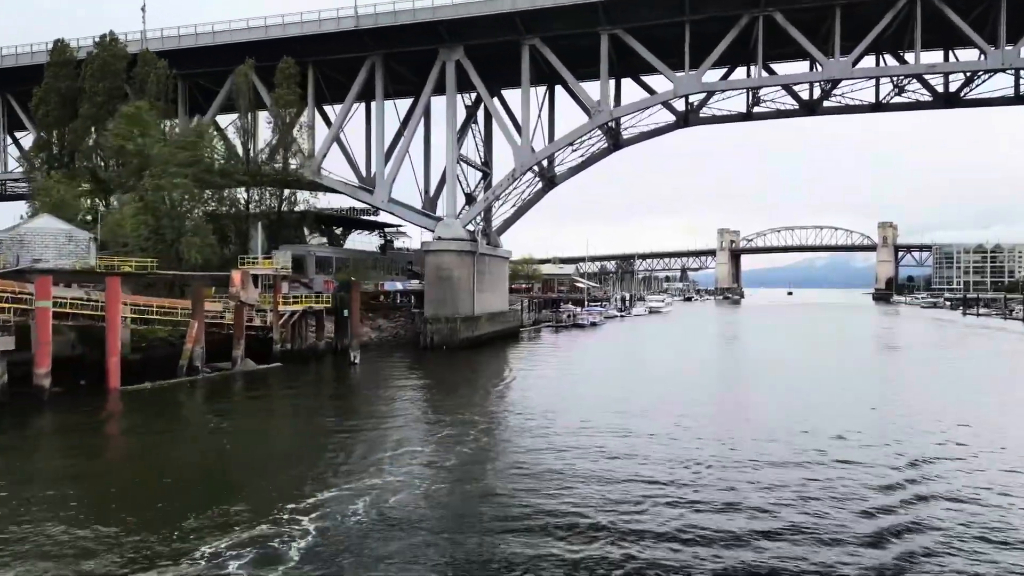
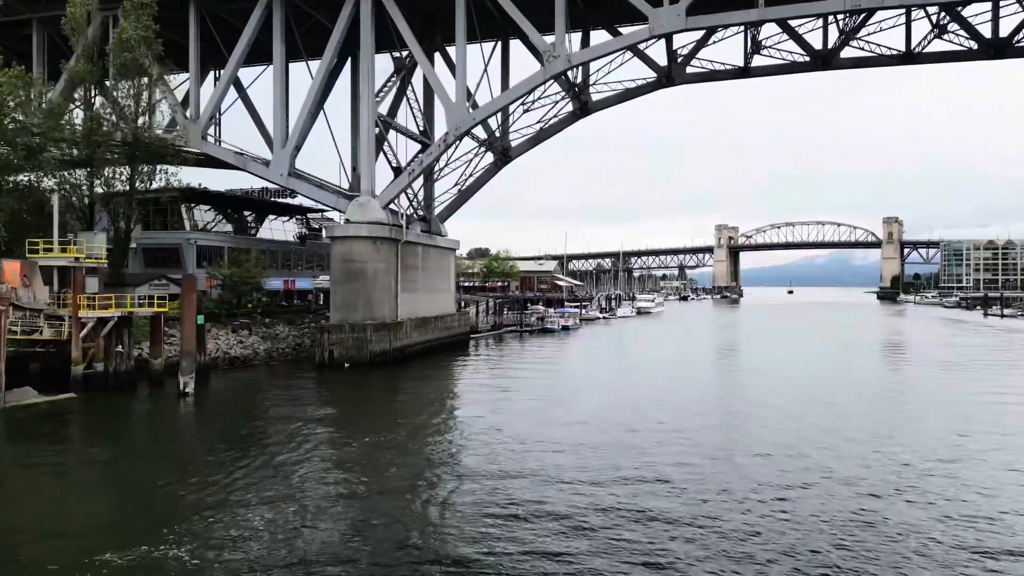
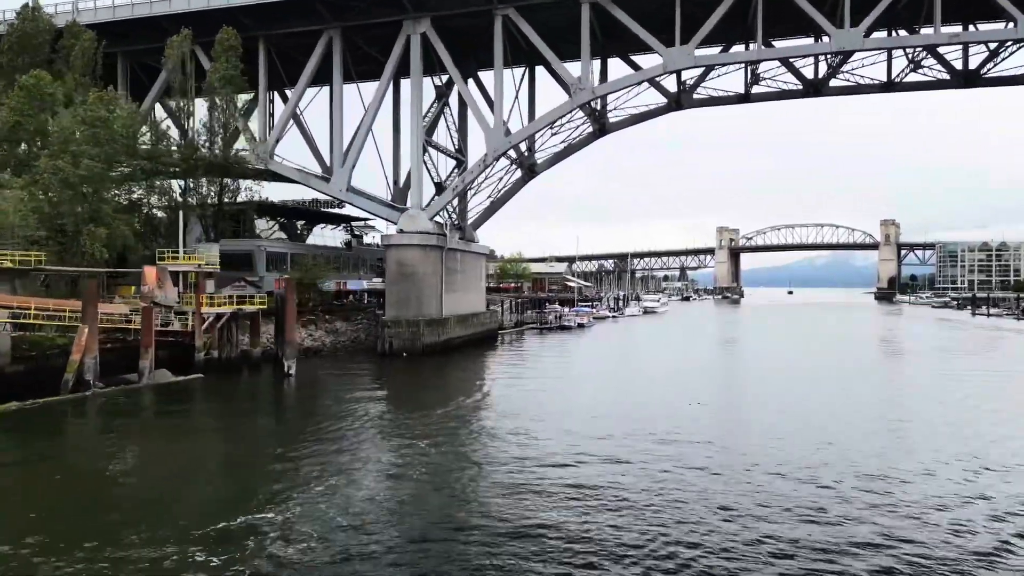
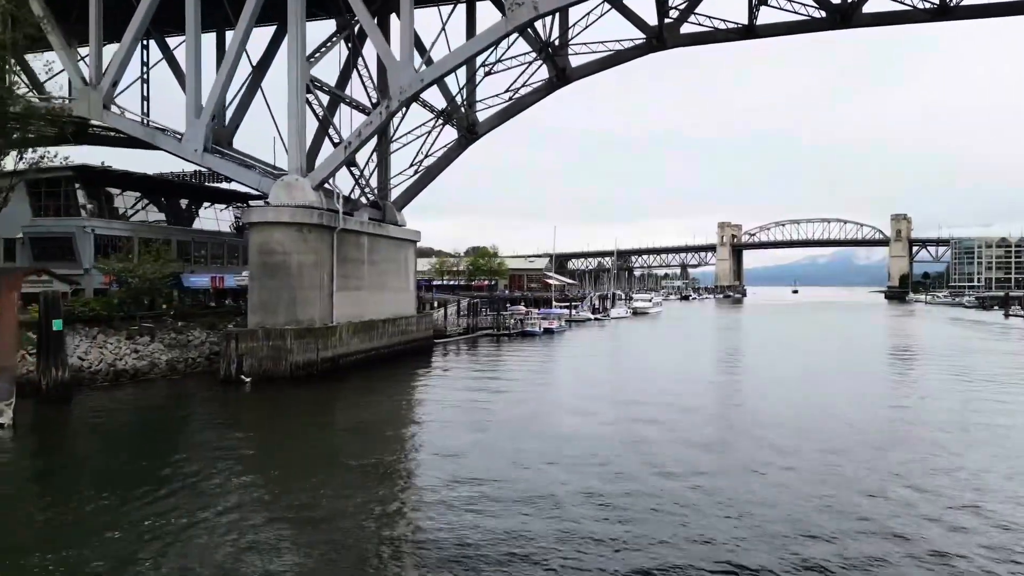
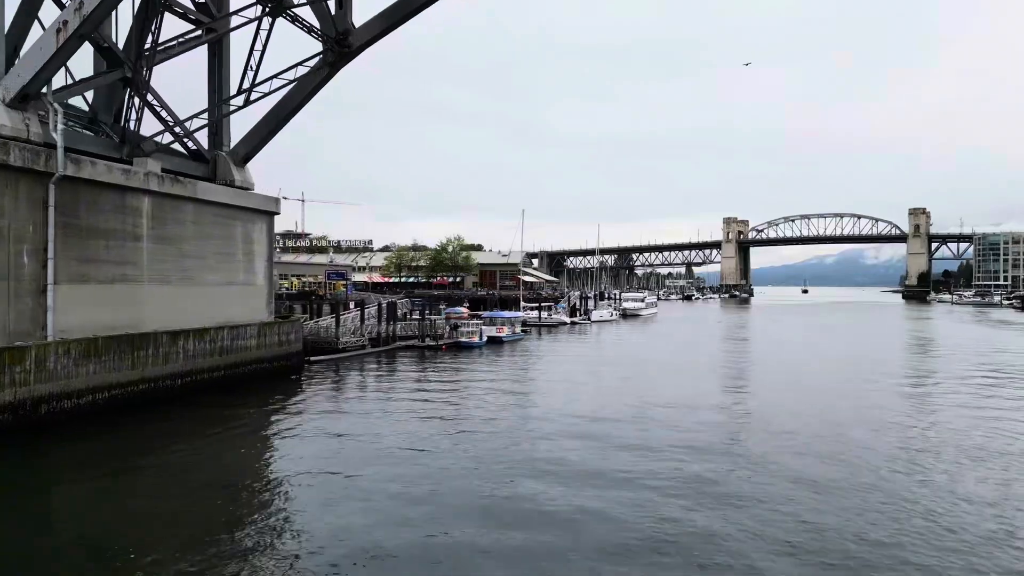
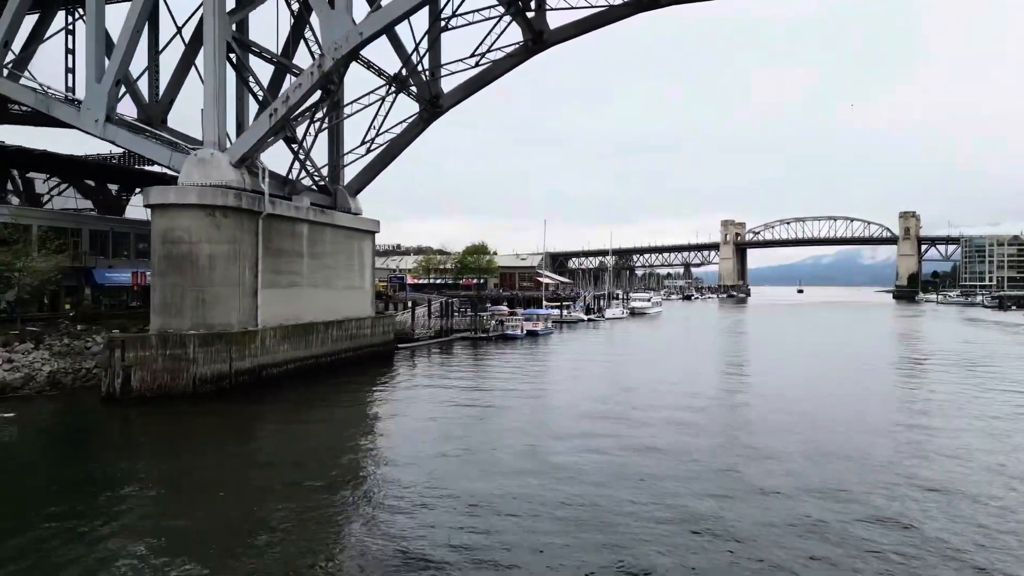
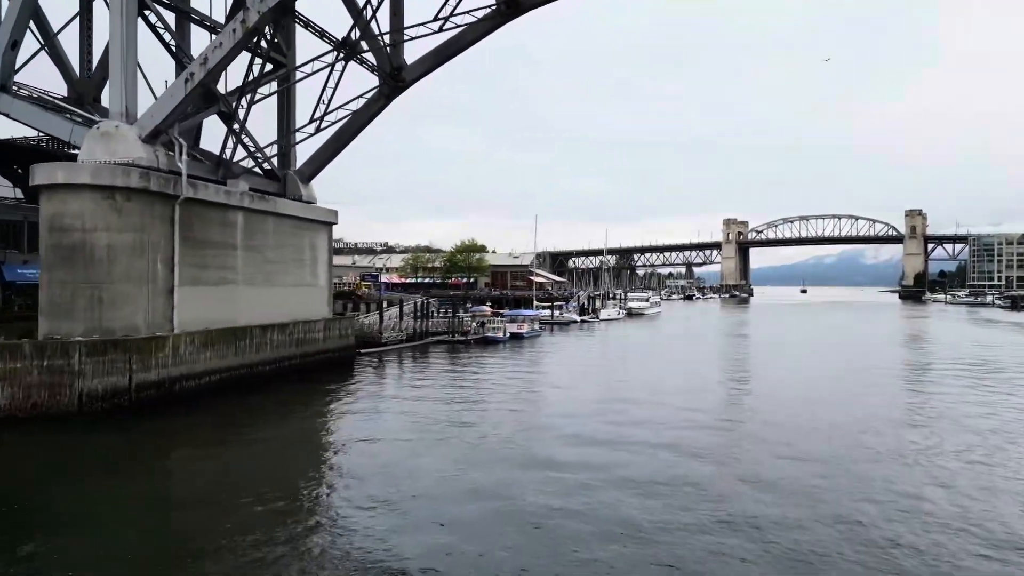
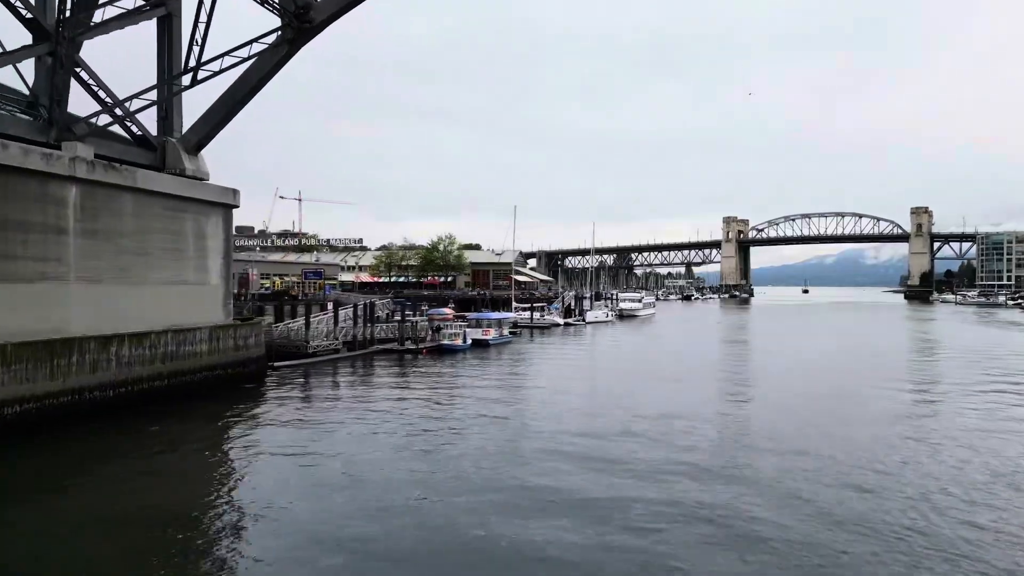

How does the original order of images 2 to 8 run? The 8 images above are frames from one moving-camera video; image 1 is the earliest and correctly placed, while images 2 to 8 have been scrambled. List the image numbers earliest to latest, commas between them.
3, 2, 4, 6, 7, 5, 8
